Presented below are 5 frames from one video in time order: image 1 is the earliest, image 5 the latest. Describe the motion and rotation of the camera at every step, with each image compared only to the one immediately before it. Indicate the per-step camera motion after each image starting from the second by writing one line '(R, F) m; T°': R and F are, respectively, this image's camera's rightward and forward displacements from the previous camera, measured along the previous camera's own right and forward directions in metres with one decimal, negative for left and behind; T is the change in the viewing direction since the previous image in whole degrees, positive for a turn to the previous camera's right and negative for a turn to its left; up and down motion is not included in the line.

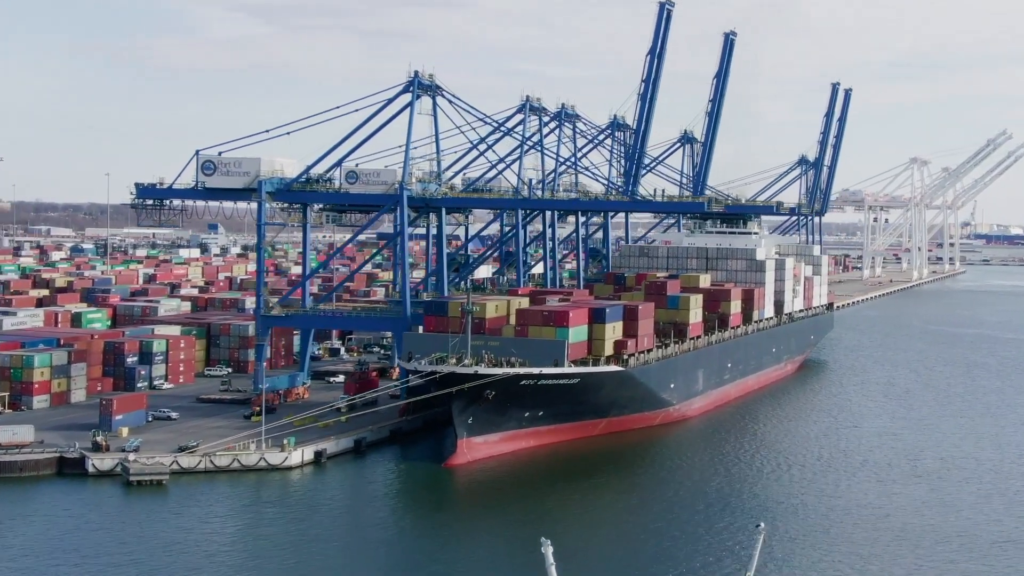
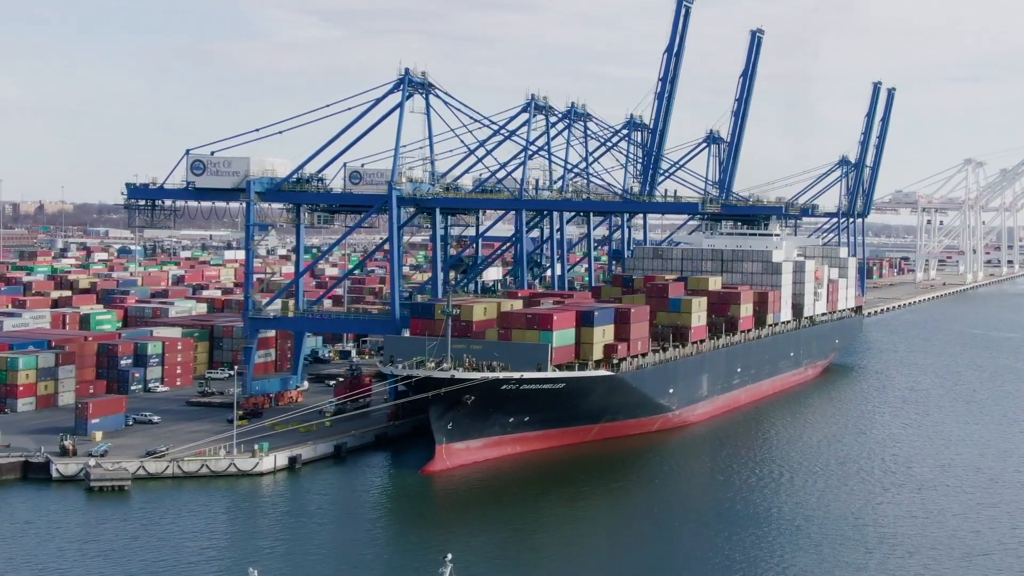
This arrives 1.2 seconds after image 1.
(+1.2, +0.7) m; -2°
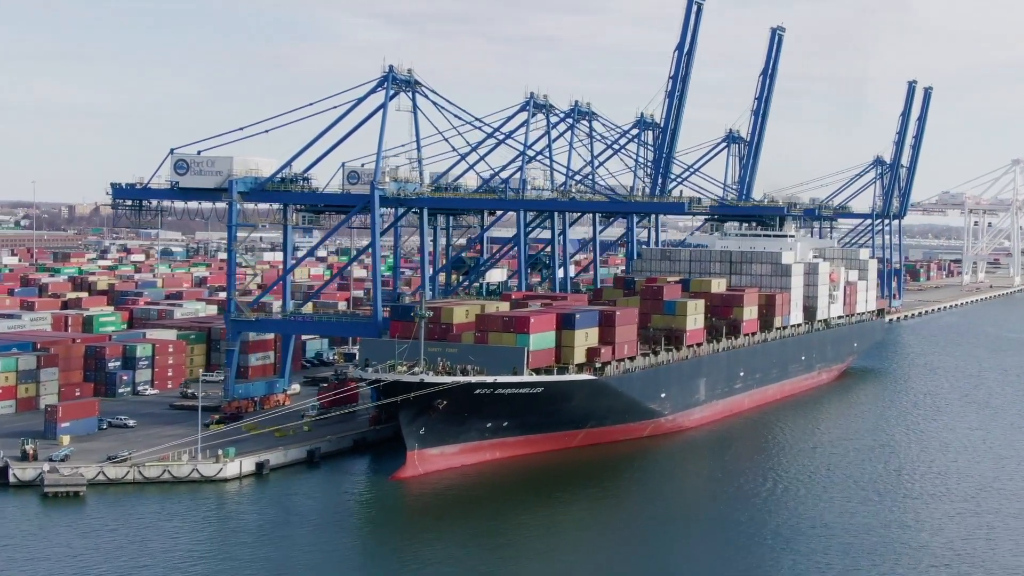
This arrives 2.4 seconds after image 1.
(+1.2, +0.6) m; -2°
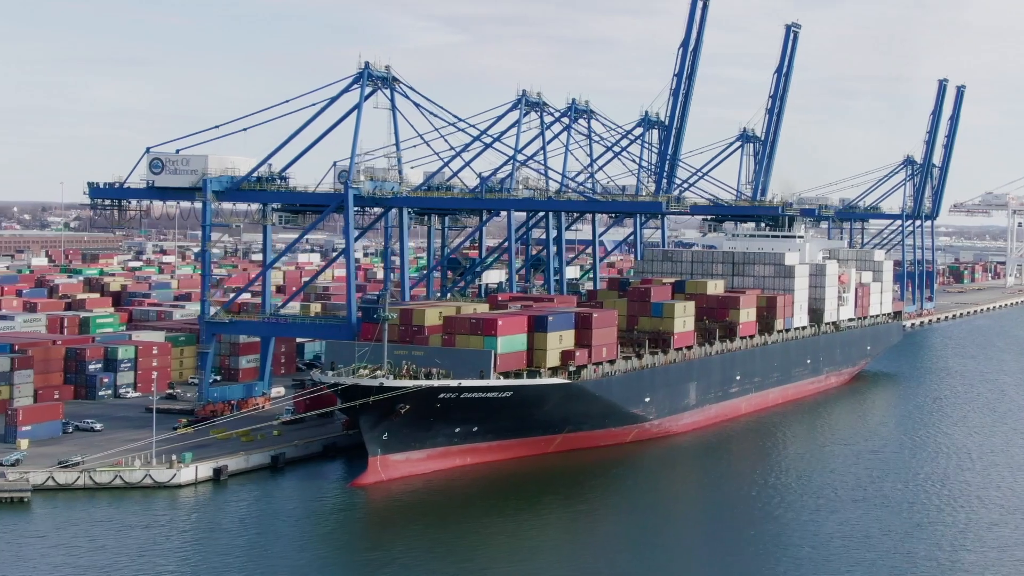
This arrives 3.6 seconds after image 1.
(+1.2, +0.6) m; -2°
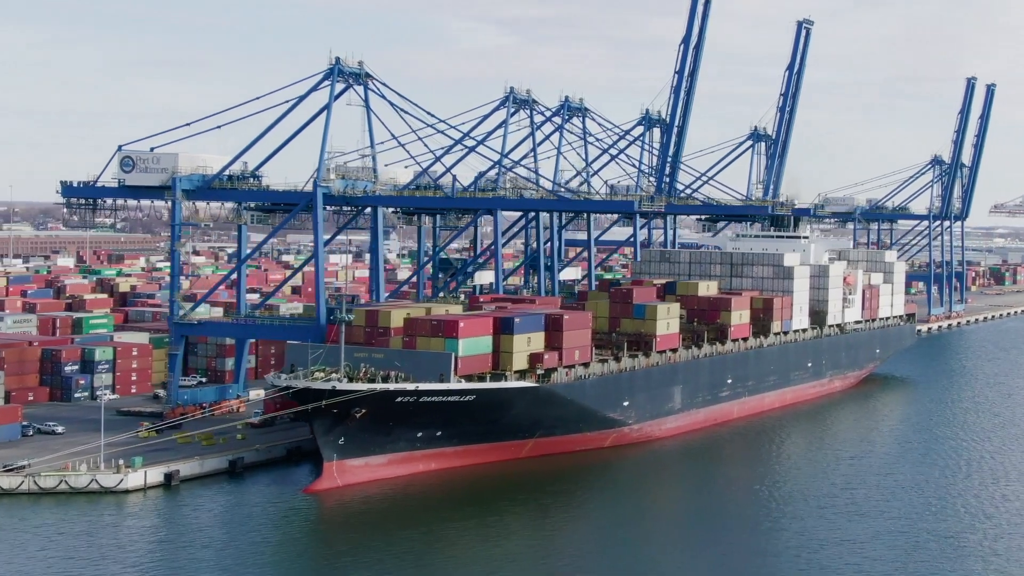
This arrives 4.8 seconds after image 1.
(+1.2, +0.6) m; -2°
